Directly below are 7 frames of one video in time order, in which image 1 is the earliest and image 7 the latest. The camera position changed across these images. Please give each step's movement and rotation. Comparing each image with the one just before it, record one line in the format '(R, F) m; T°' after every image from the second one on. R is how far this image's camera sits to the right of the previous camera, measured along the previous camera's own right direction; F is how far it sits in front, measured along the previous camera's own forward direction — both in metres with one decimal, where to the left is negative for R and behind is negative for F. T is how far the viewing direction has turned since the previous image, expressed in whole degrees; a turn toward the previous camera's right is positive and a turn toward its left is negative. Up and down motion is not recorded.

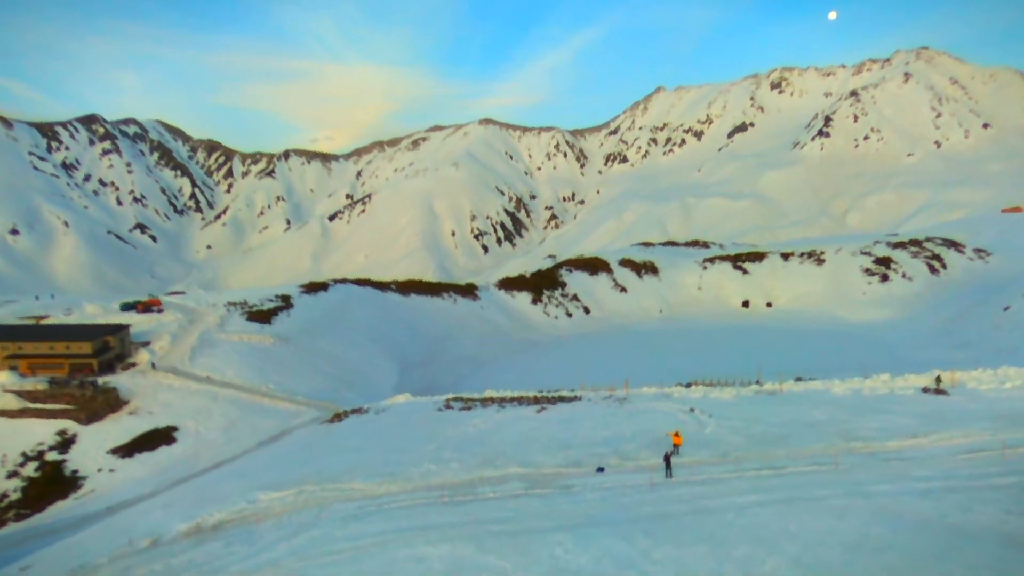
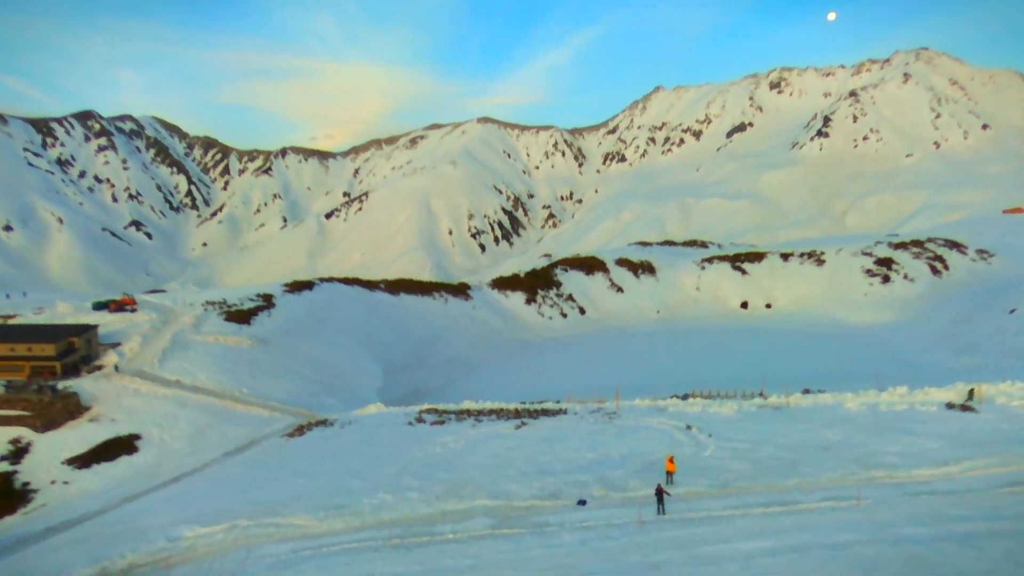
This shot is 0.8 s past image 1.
(+0.4, +1.4) m; 0°
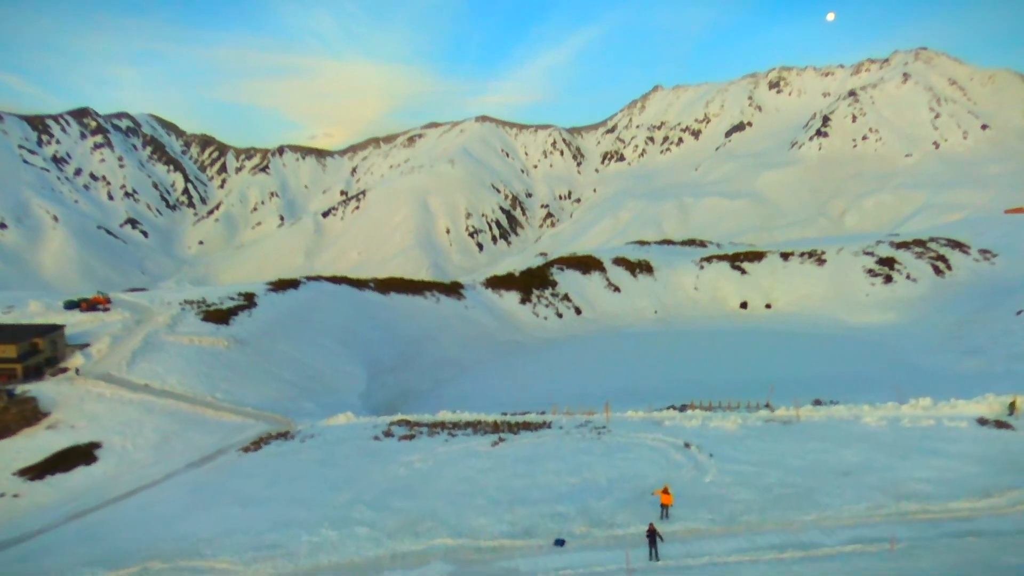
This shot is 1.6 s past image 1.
(+0.4, +1.4) m; 0°
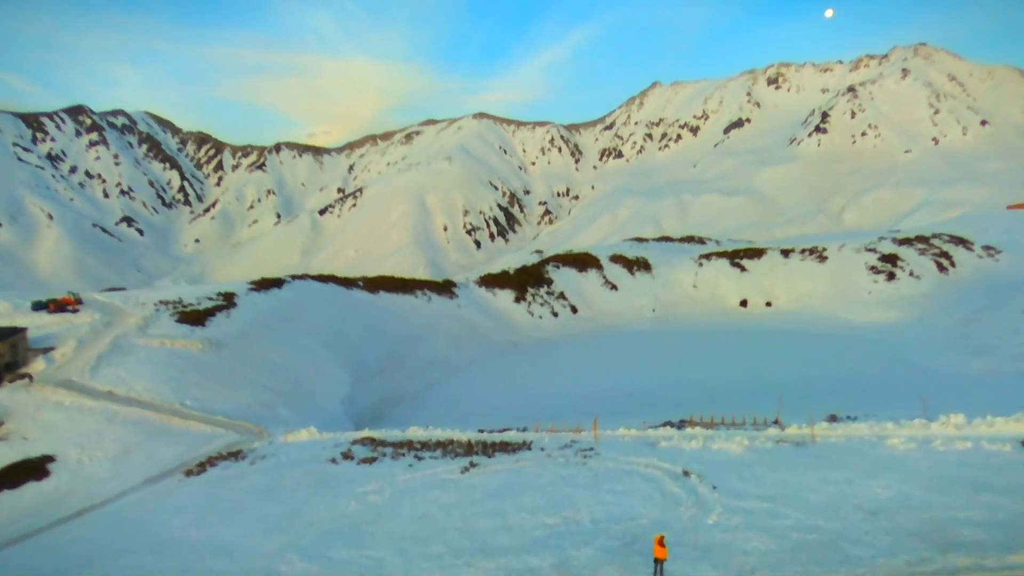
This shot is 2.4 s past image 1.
(+0.4, +1.5) m; 0°
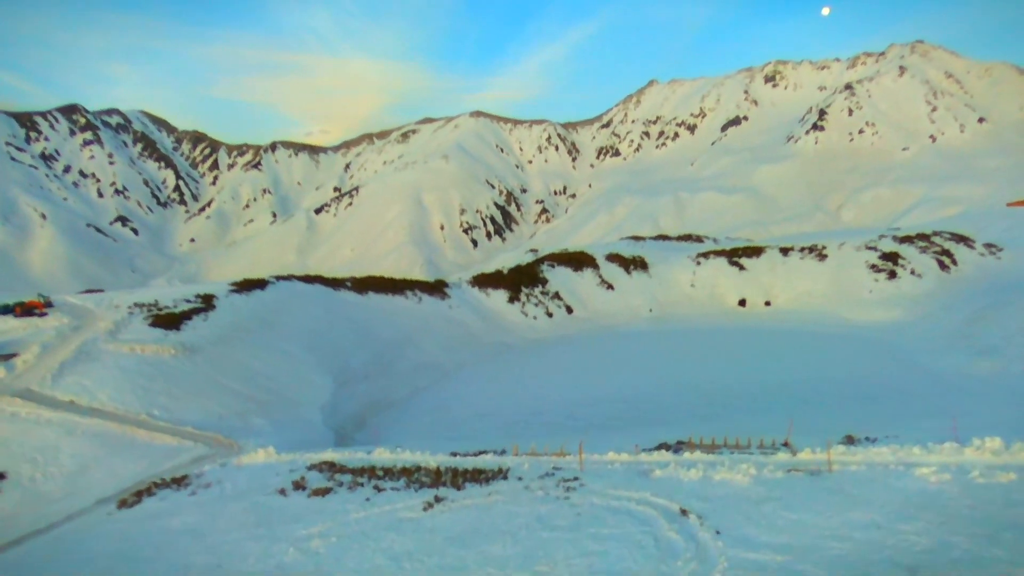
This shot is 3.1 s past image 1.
(+0.4, +1.3) m; 0°
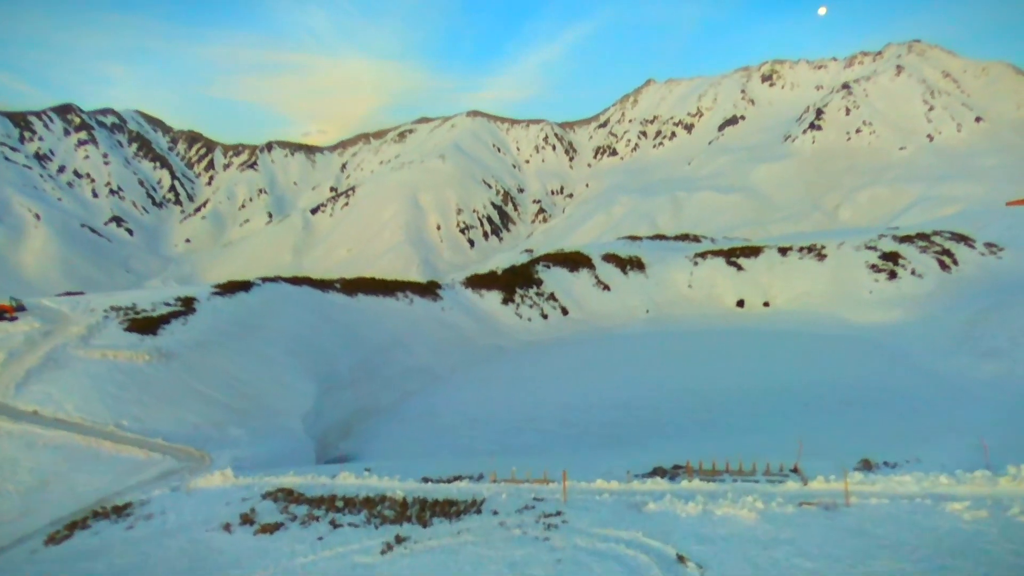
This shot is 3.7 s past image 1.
(+0.3, +1.1) m; 0°
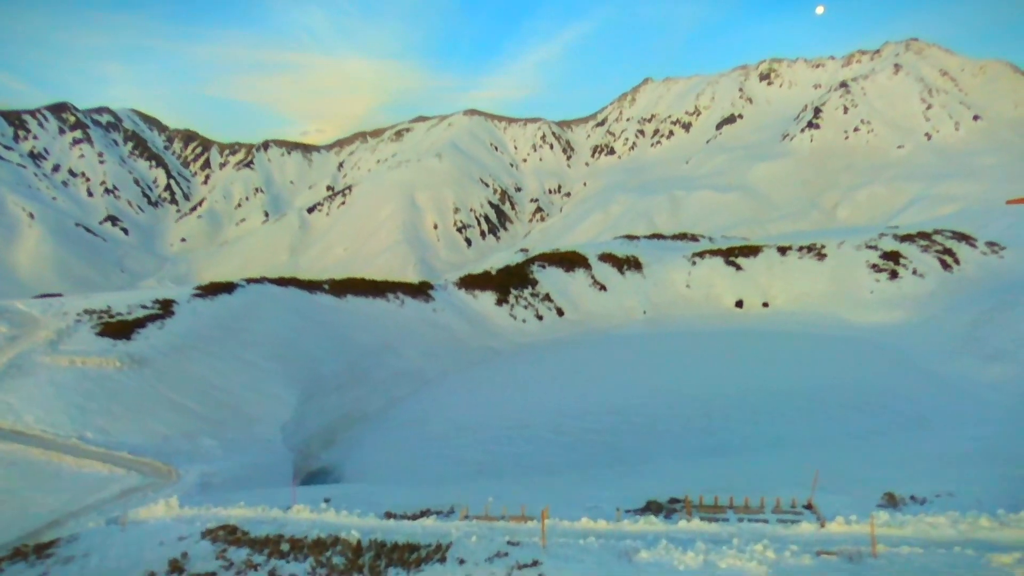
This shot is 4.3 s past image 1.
(+0.3, +1.2) m; 0°
